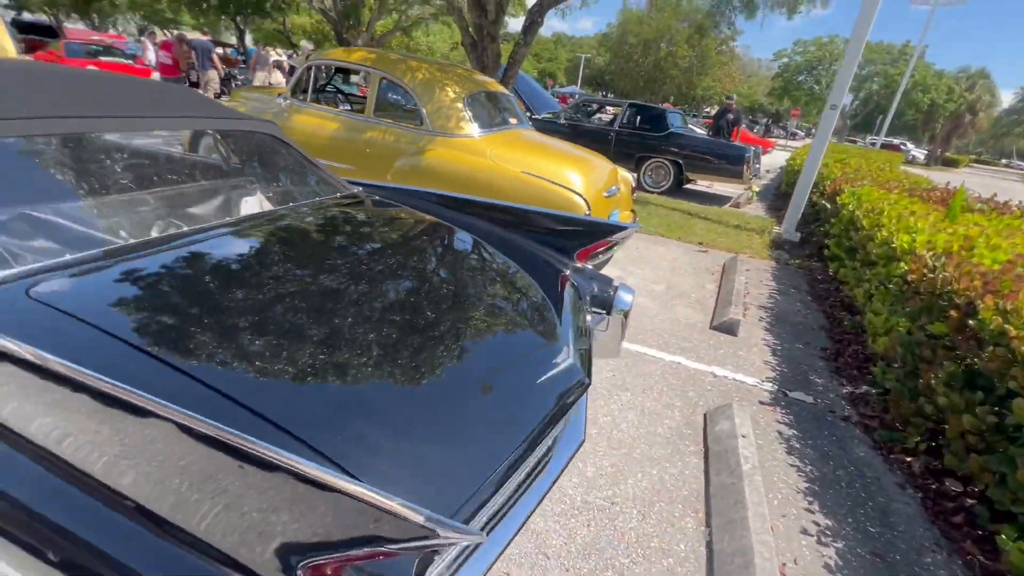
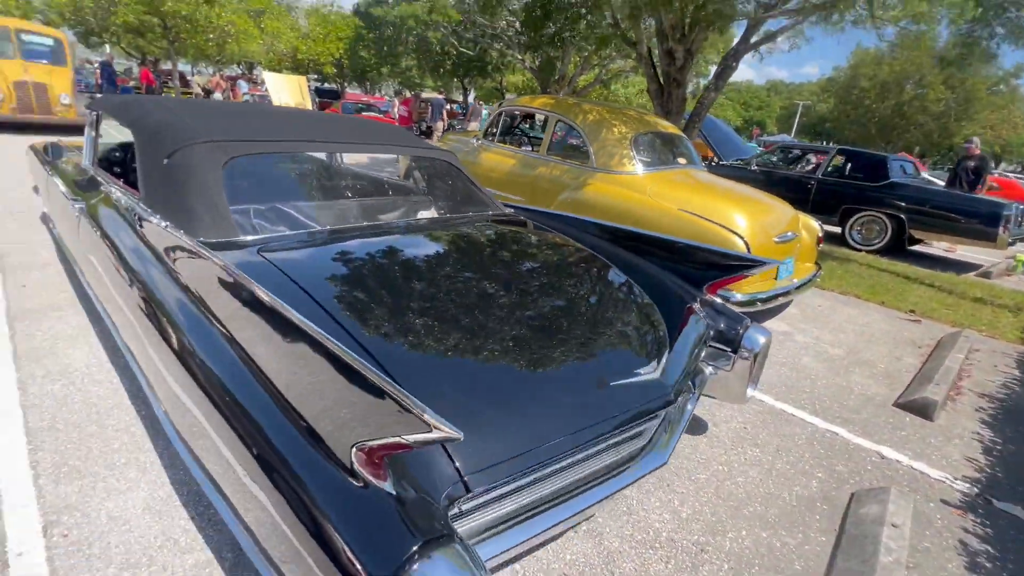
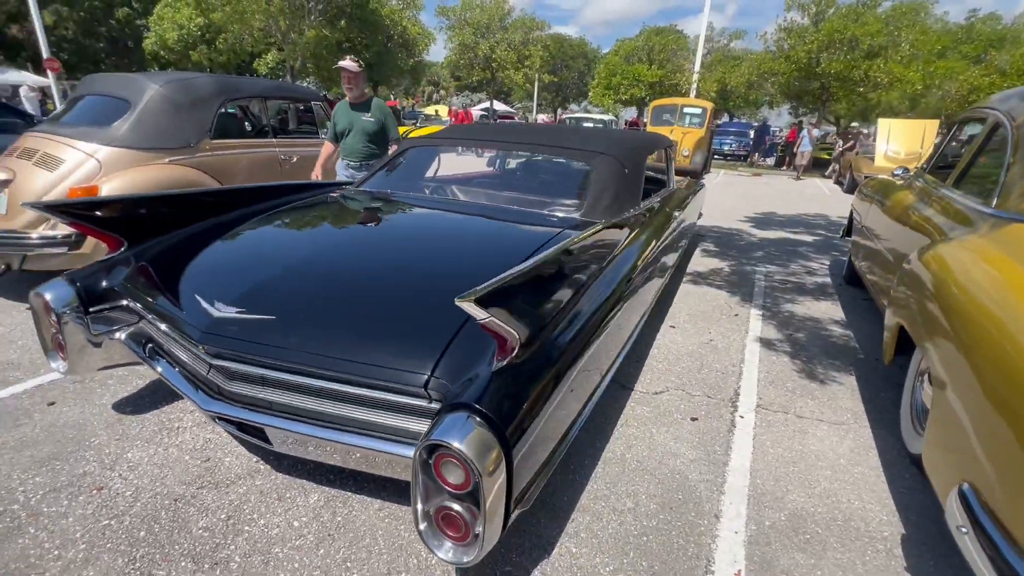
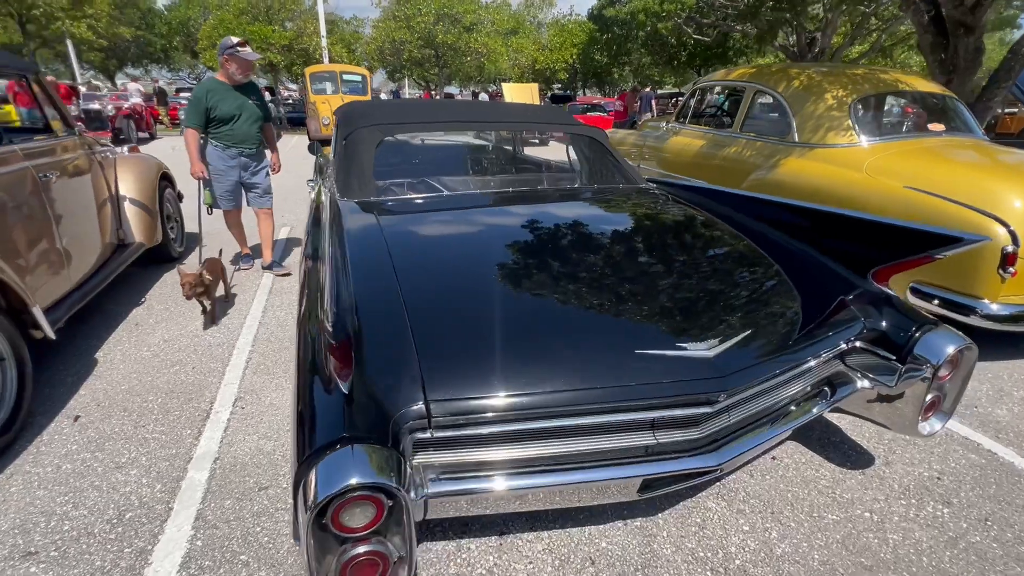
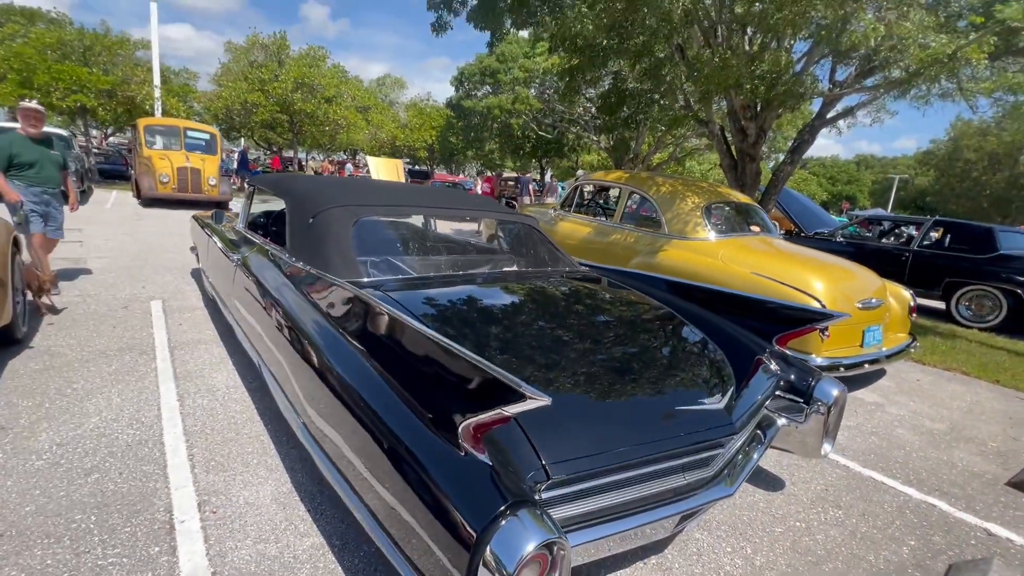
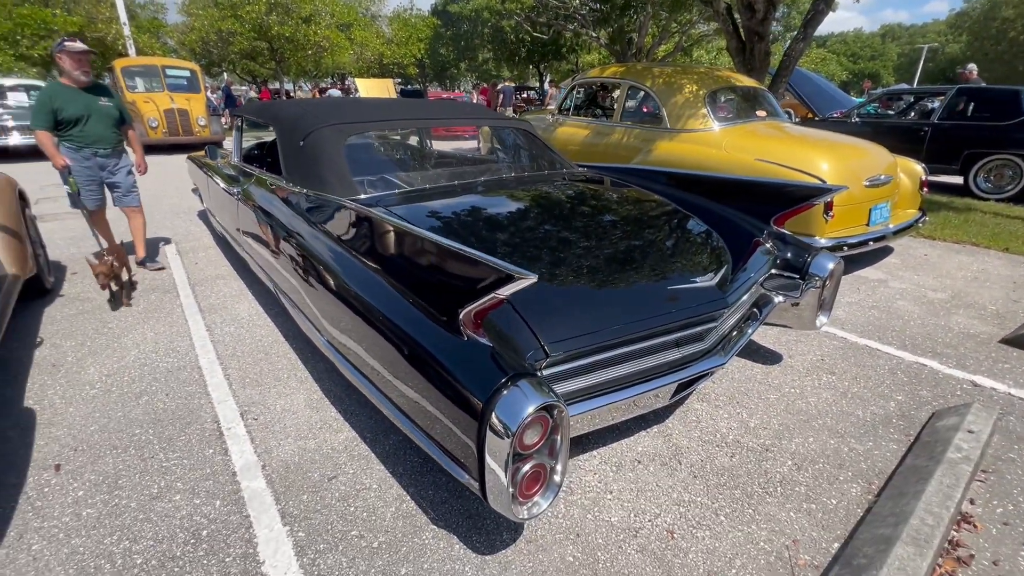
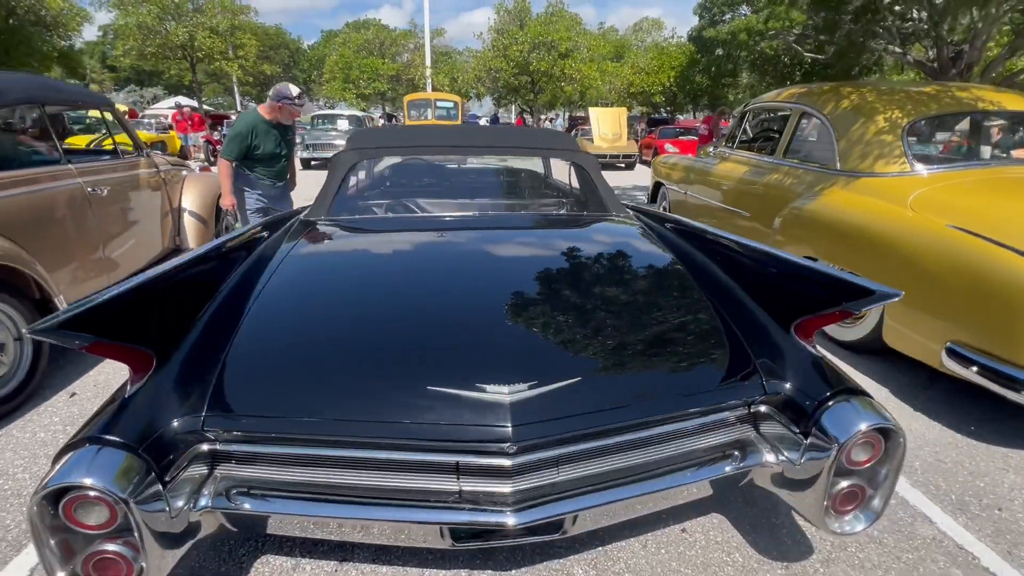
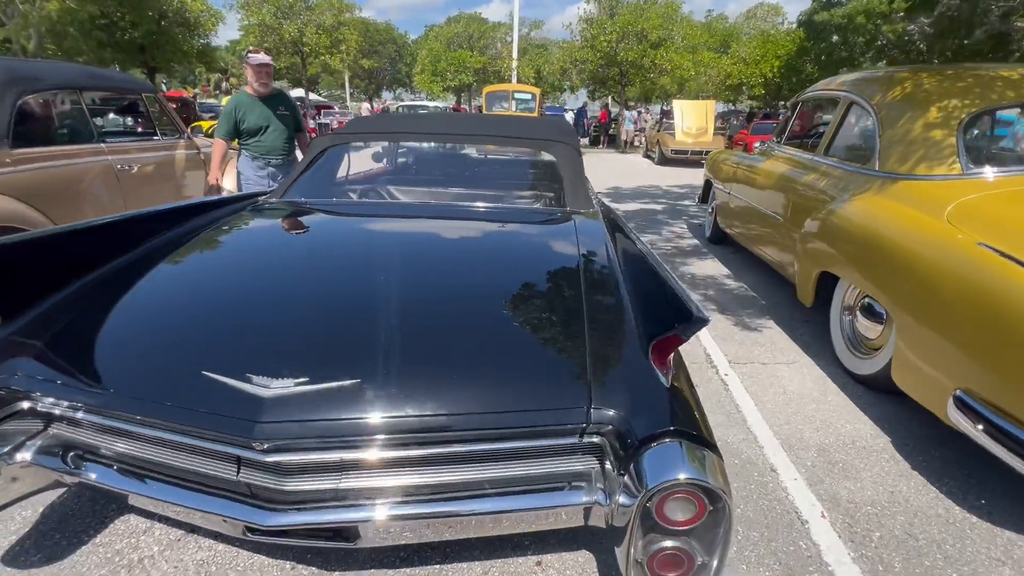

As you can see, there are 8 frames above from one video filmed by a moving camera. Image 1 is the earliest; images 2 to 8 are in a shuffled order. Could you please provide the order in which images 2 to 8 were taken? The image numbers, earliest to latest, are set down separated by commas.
2, 5, 6, 4, 7, 8, 3
